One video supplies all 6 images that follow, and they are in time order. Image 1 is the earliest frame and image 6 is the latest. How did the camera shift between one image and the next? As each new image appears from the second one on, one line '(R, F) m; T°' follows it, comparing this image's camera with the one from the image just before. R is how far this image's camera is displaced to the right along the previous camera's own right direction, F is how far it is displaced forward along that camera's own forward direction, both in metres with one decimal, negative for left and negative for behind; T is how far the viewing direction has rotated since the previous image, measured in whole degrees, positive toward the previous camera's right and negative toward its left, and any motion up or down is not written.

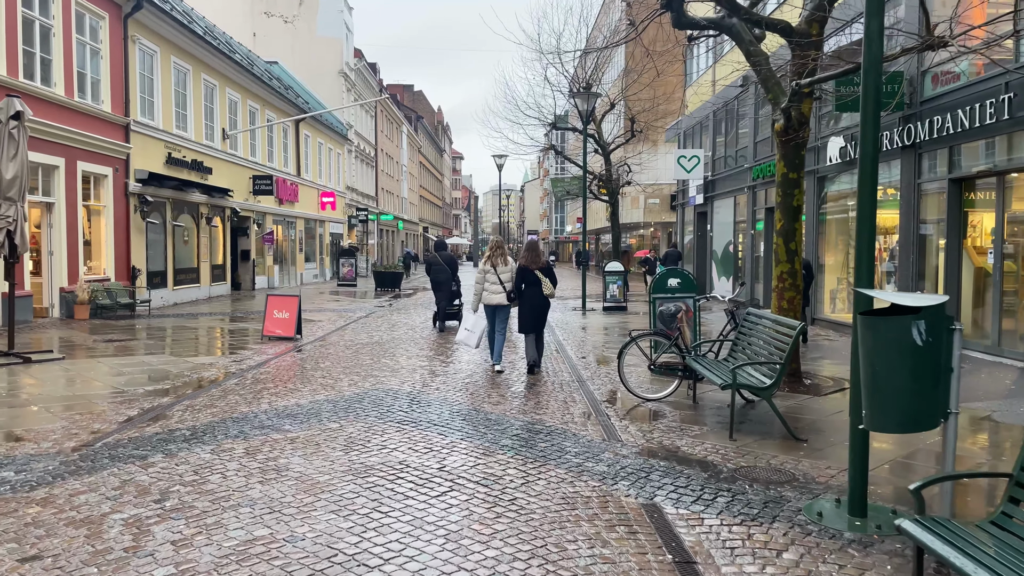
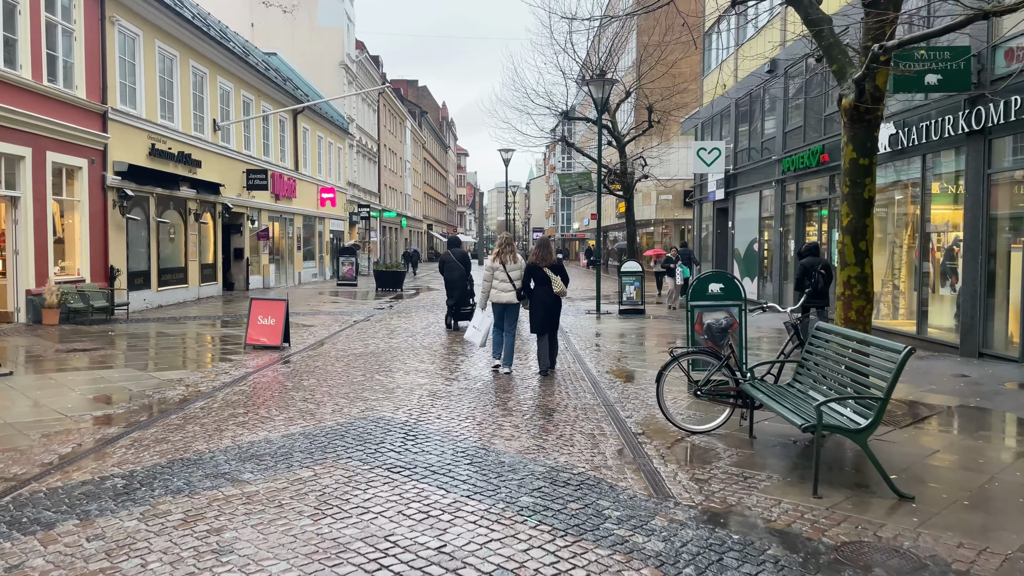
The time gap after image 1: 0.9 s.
(-0.1, +1.3) m; 0°
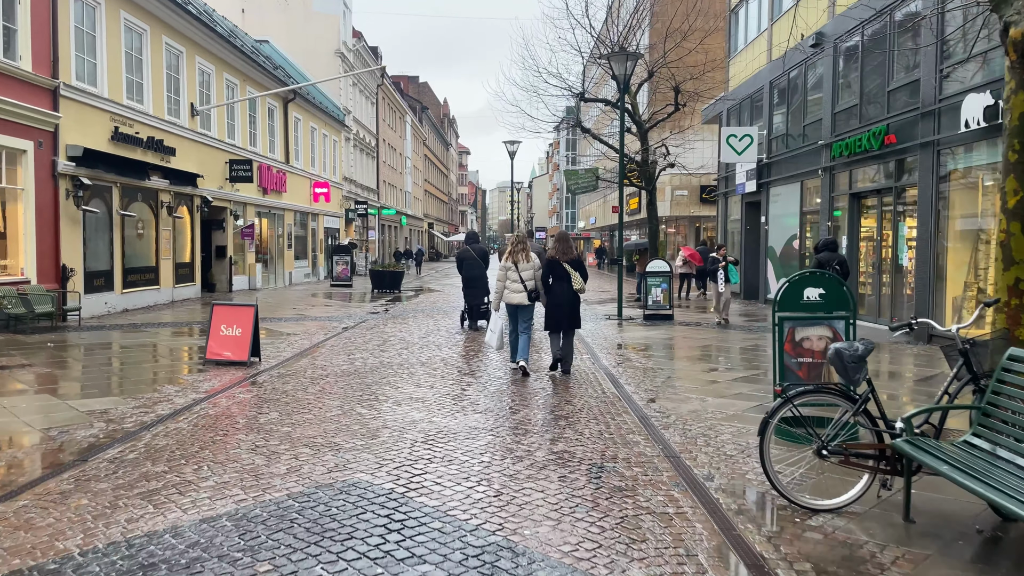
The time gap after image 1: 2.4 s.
(-0.2, +2.0) m; 0°
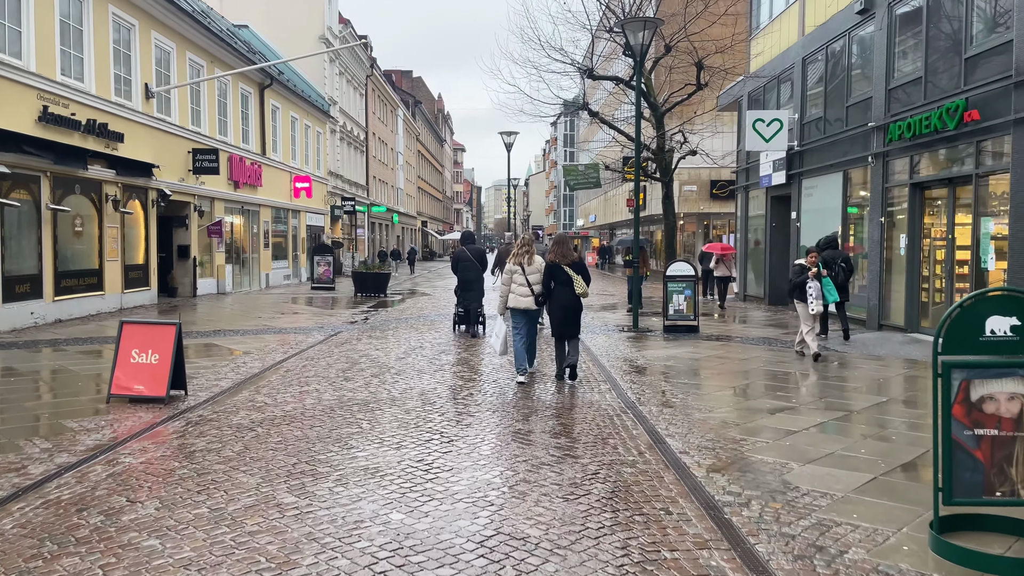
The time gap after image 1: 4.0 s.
(0.0, +2.2) m; 0°
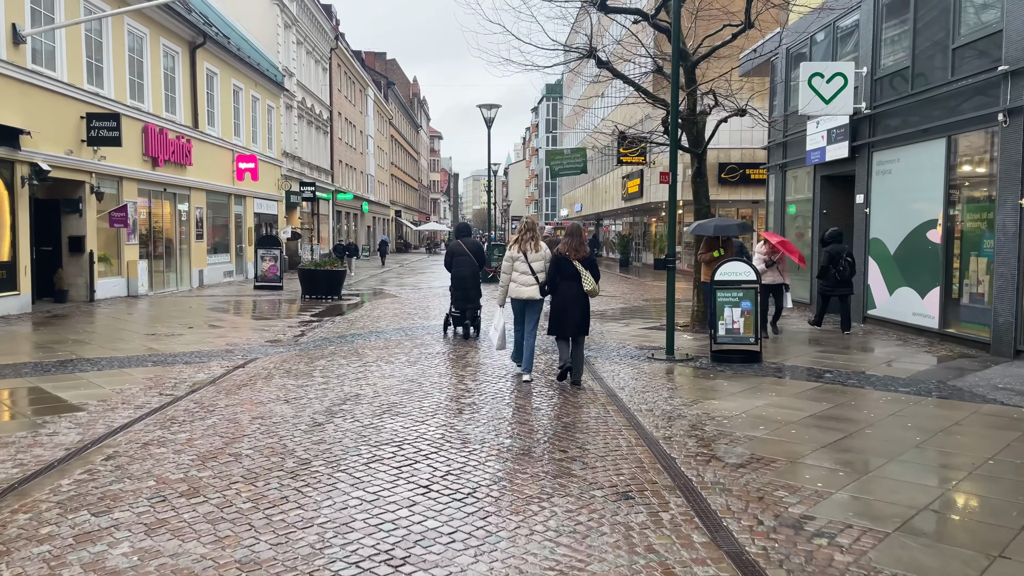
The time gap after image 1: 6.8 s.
(-0.1, +3.9) m; +2°
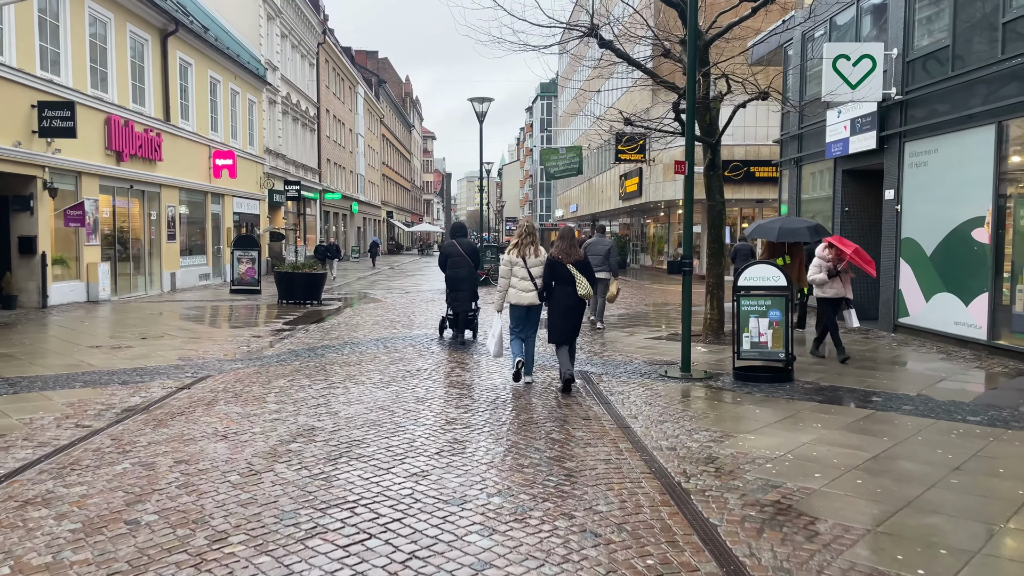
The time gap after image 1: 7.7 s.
(0.0, +1.3) m; 0°
